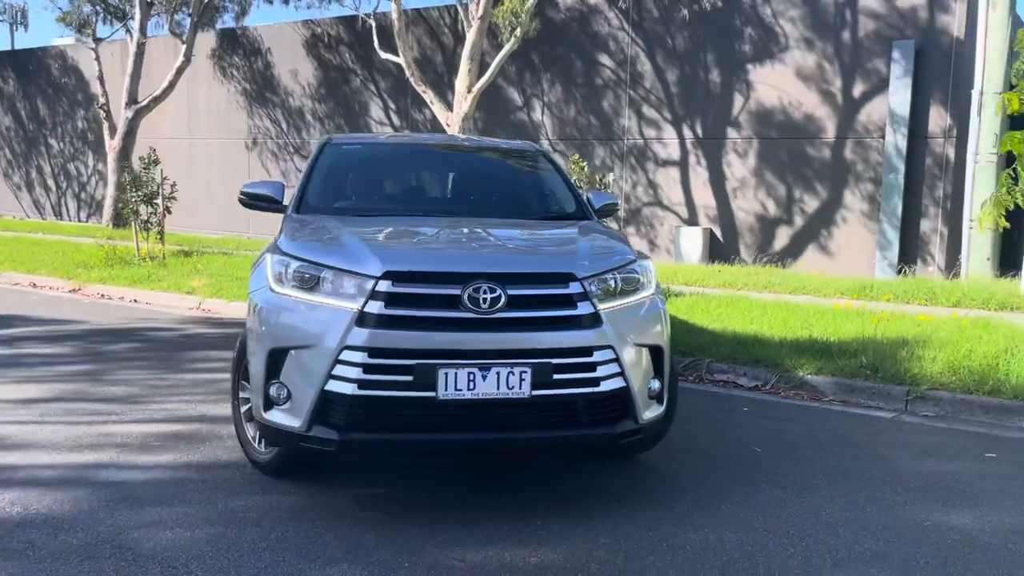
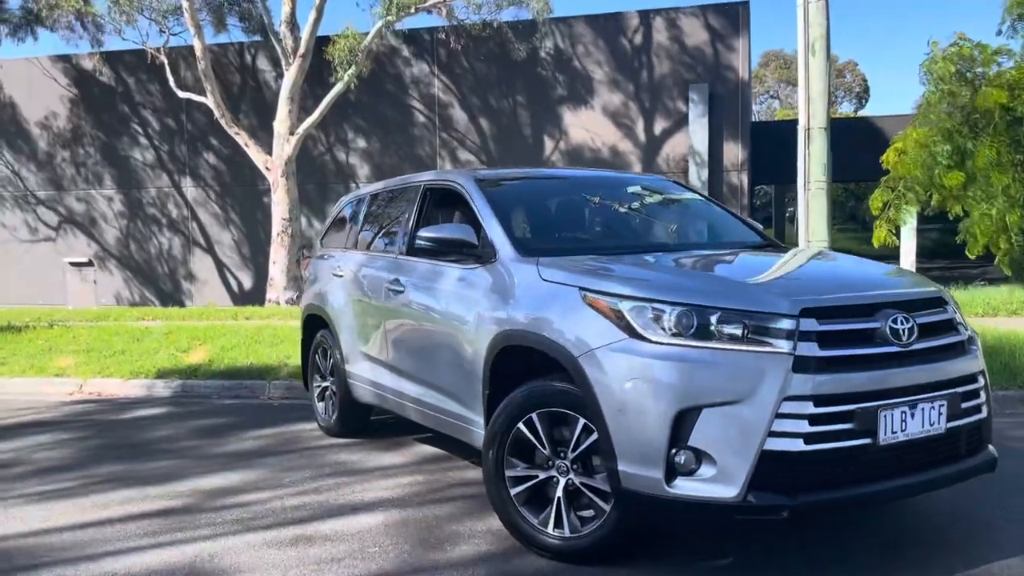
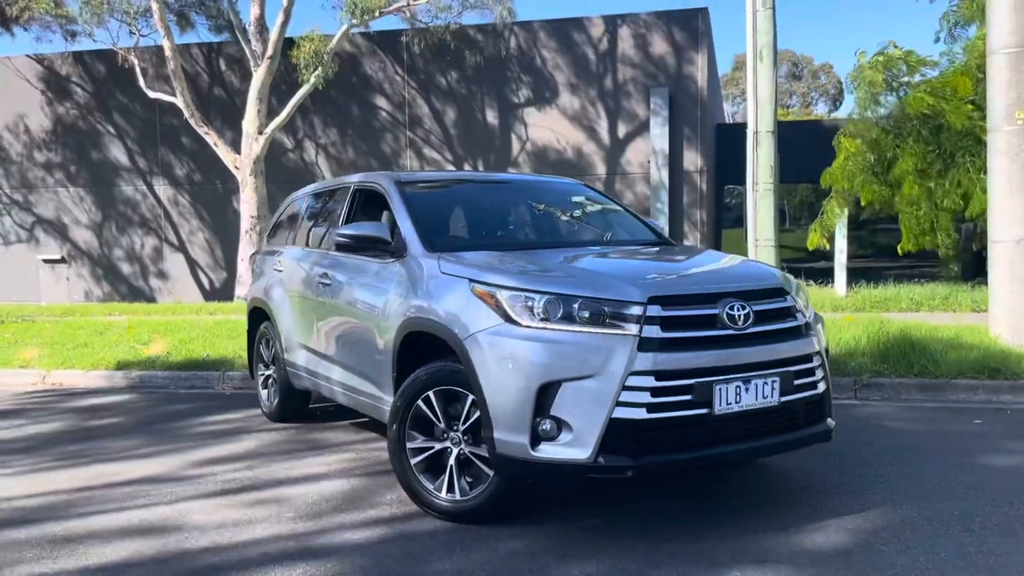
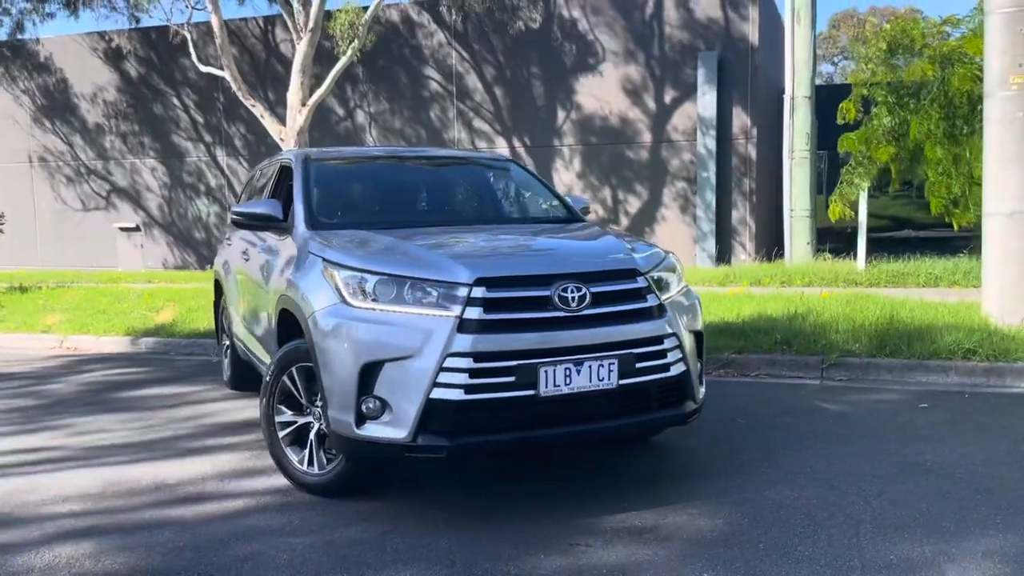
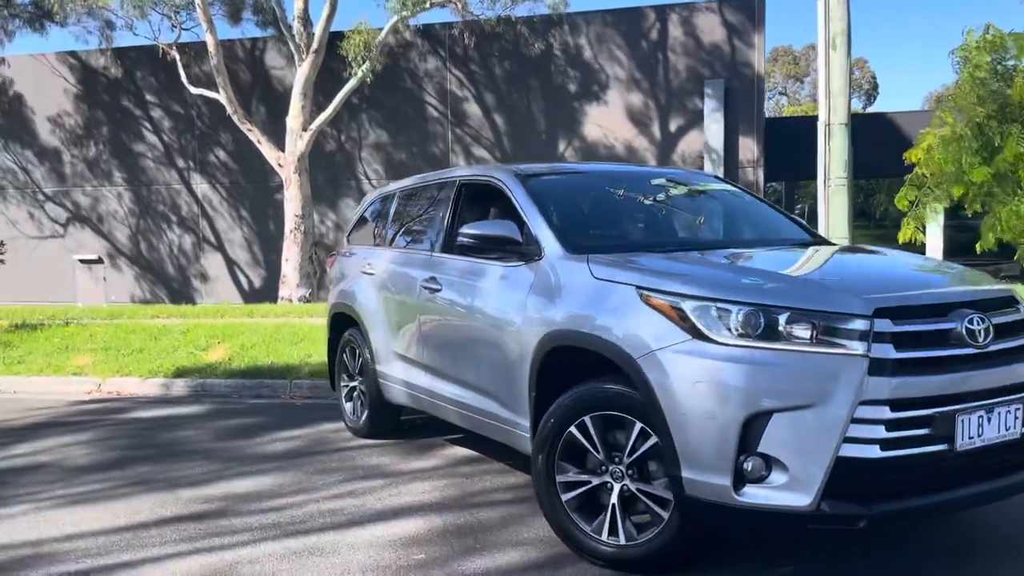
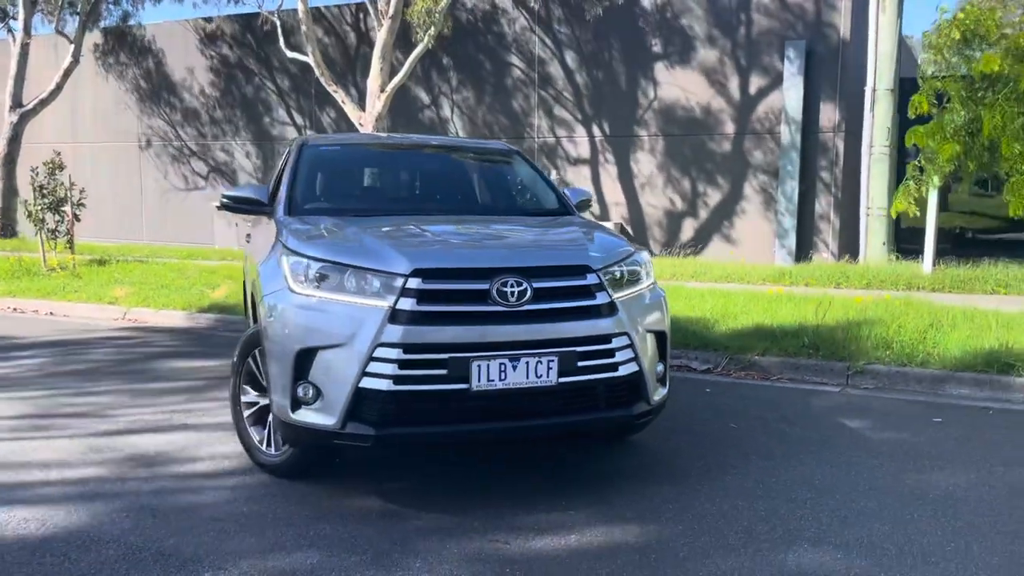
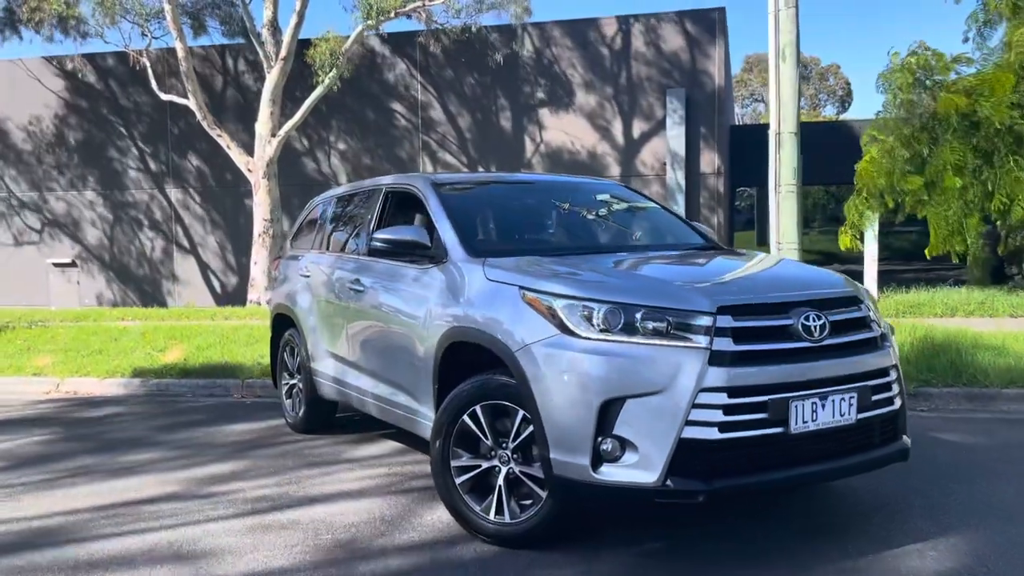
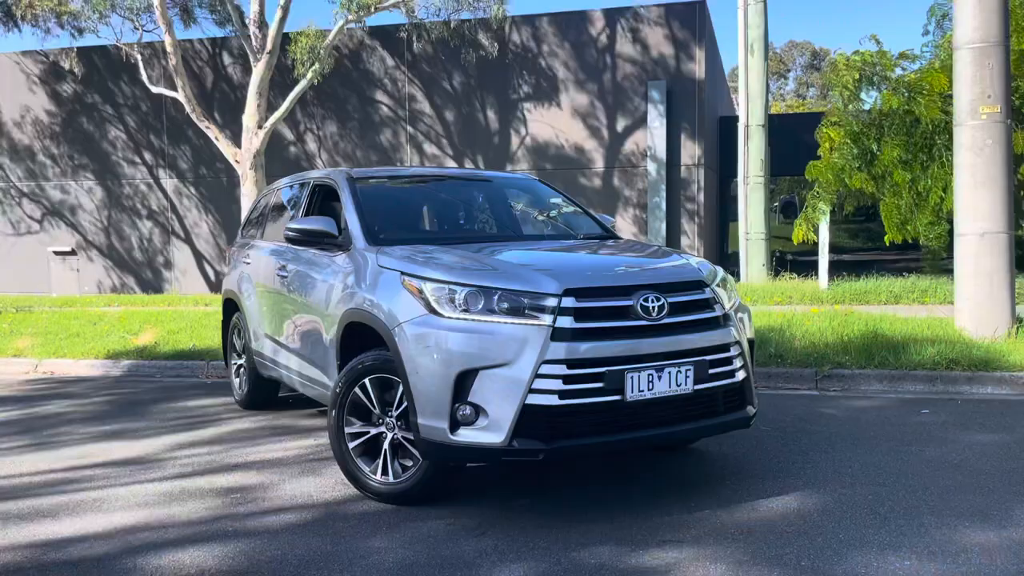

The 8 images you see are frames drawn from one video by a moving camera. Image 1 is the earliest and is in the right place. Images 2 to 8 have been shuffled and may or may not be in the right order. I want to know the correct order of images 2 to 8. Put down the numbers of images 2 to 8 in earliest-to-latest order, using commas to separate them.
6, 4, 8, 3, 7, 2, 5
